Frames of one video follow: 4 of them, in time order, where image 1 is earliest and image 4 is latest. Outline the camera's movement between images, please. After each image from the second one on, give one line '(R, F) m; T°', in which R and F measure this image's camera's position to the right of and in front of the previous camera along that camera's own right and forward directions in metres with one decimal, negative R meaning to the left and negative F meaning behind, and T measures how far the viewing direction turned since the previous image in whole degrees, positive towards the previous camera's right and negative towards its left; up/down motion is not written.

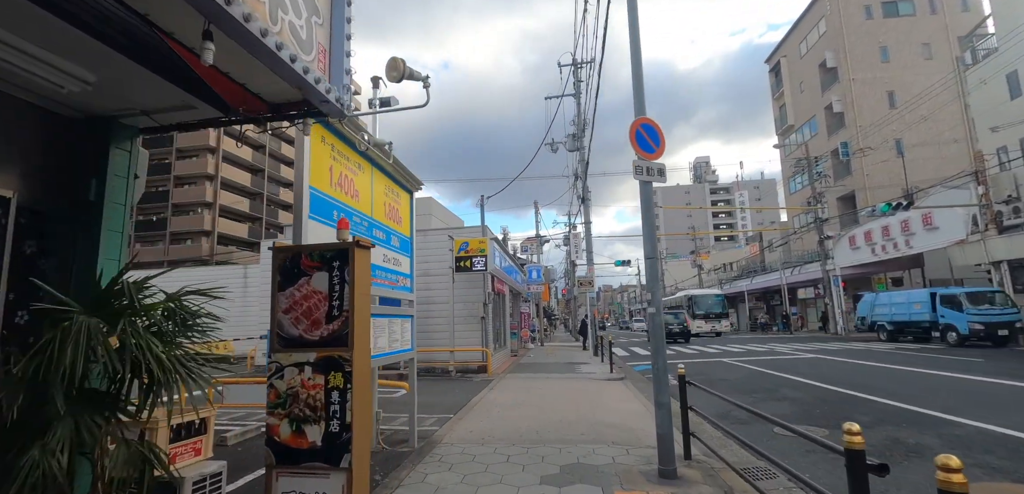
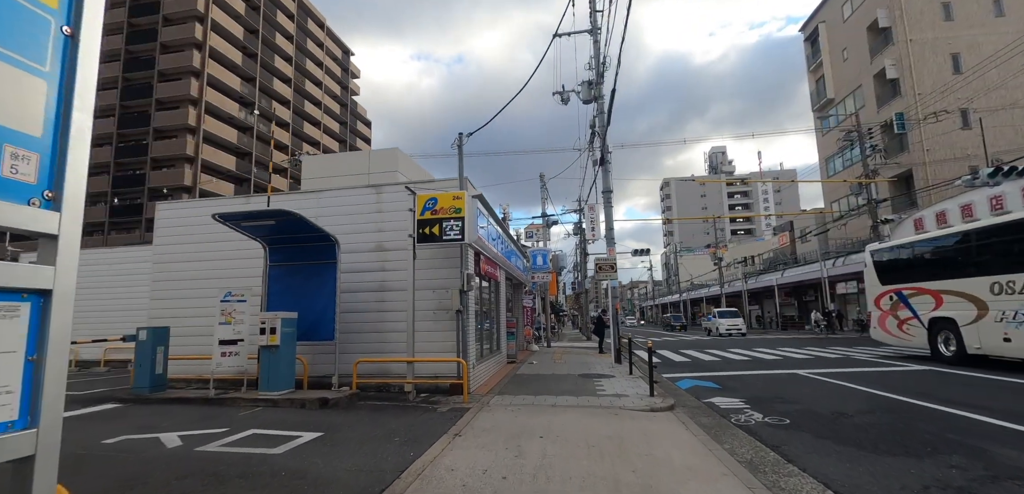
(+0.4, +4.7) m; -1°
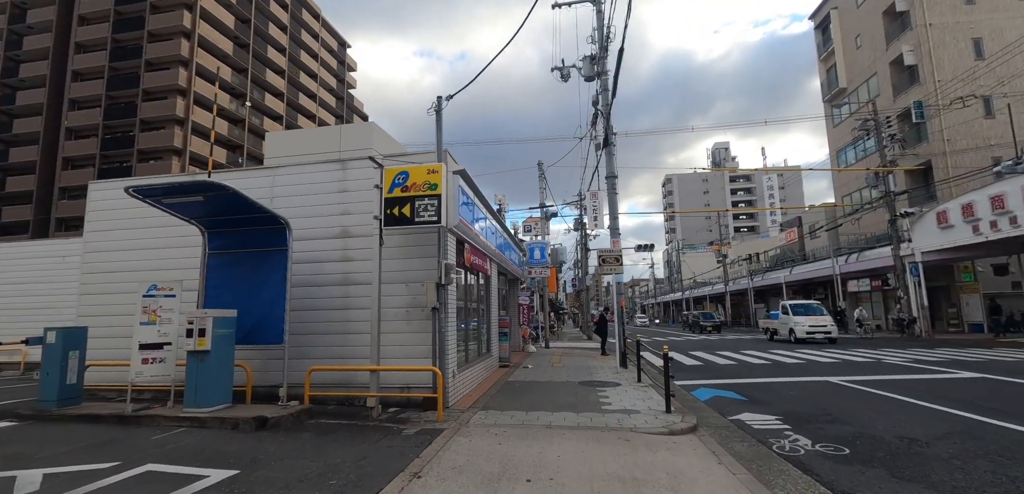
(+0.2, +1.6) m; 0°
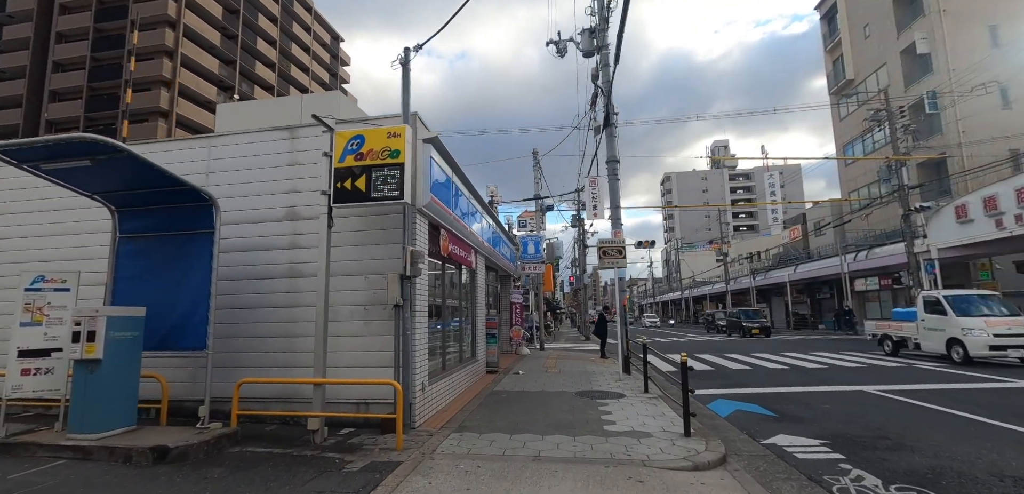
(+0.2, +1.5) m; 0°
